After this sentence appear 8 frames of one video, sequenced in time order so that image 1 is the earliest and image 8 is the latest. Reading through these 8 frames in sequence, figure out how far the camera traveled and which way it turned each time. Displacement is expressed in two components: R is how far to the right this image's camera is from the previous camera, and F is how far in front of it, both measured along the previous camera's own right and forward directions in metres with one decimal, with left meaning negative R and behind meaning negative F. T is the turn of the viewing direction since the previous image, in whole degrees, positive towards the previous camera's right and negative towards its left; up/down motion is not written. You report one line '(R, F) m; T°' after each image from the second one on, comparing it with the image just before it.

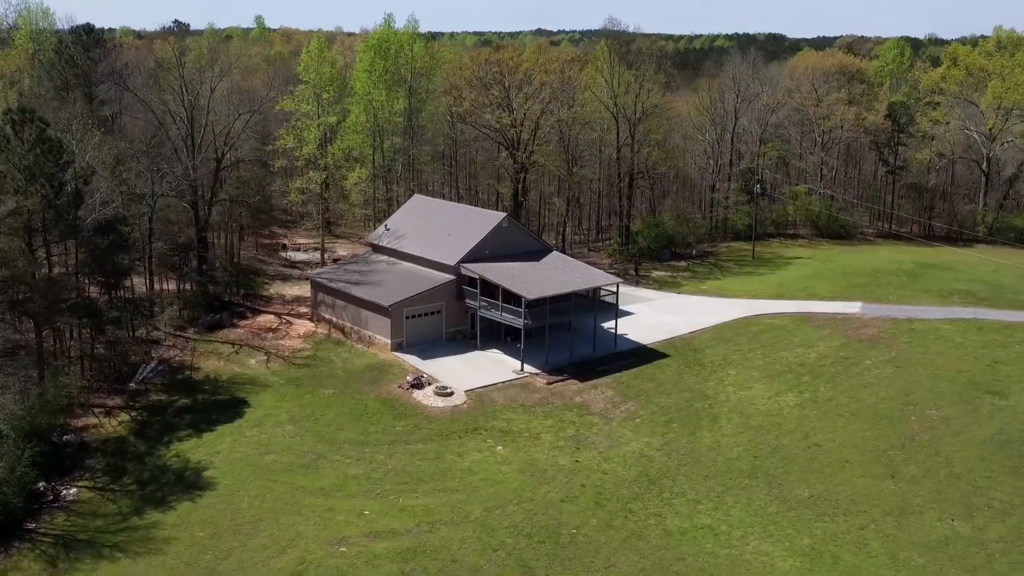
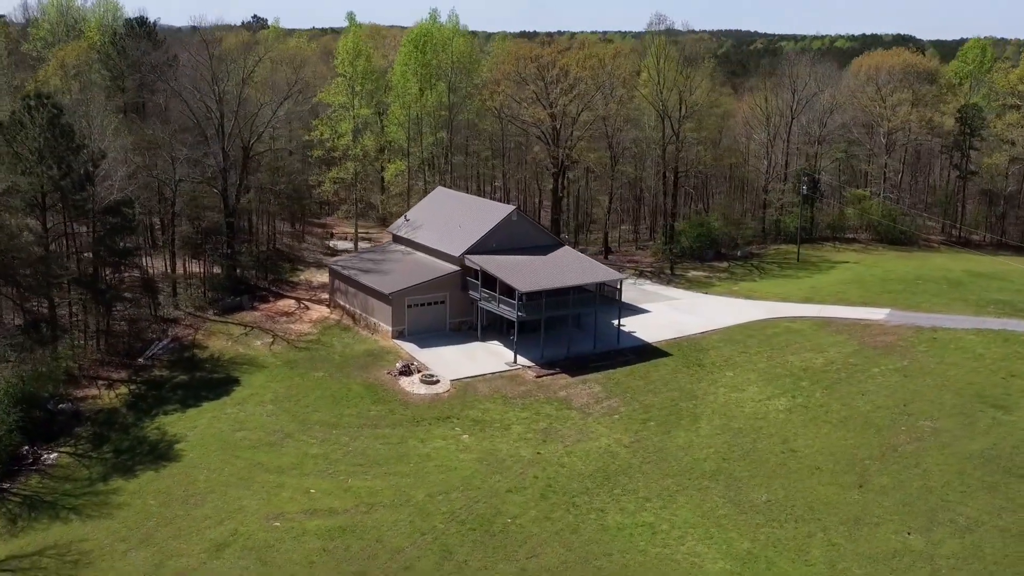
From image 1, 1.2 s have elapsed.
(+3.3, 0.0) m; -7°
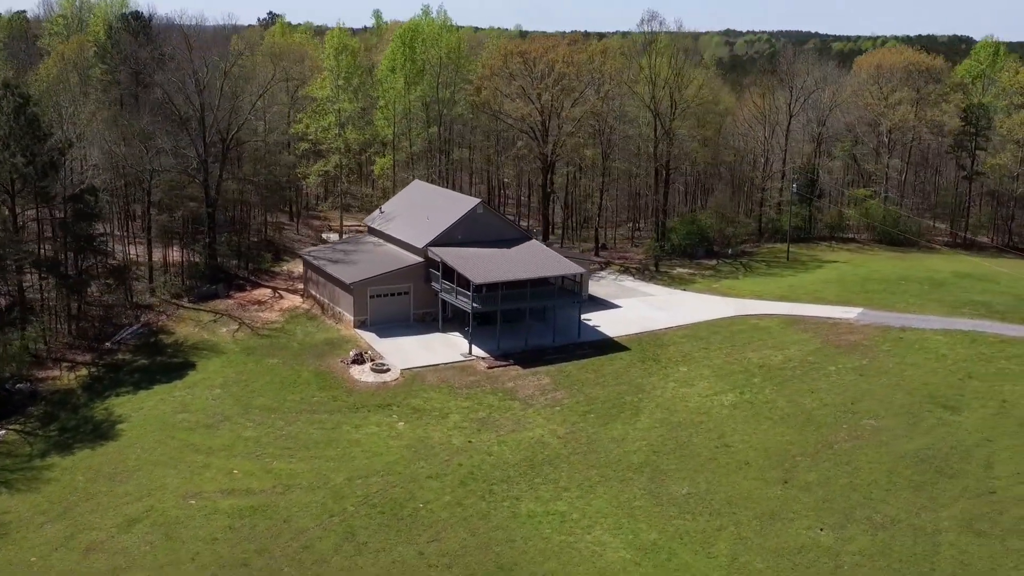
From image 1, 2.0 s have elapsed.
(+2.7, -0.2) m; -3°
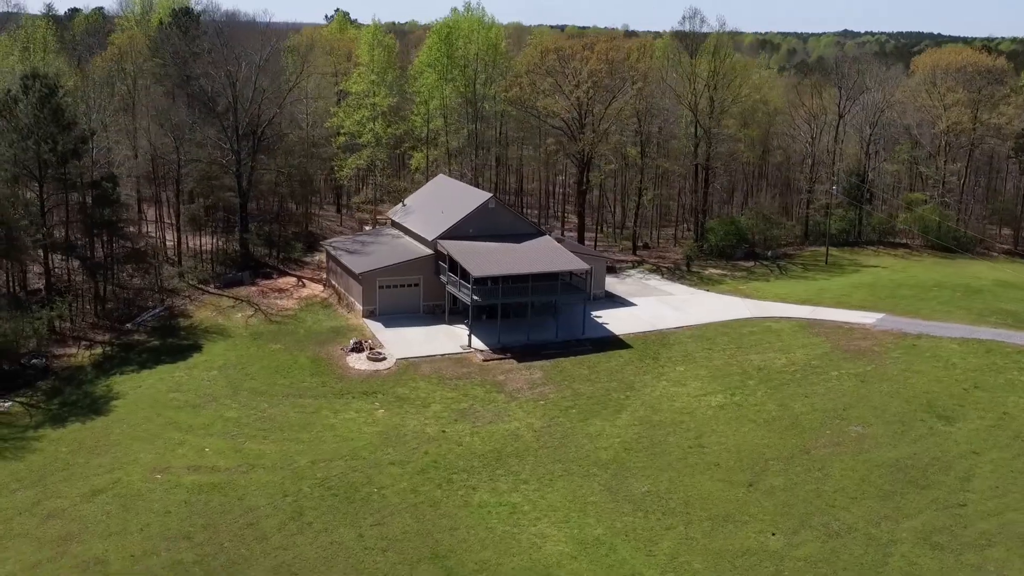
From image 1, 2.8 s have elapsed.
(+2.8, 0.0) m; -6°
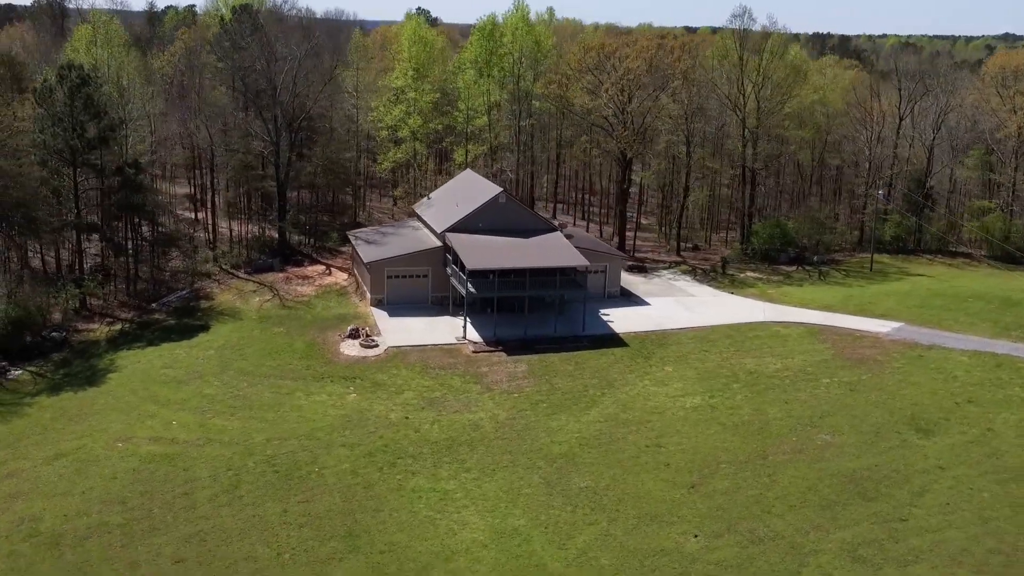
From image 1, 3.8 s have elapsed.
(+3.8, 0.0) m; -7°
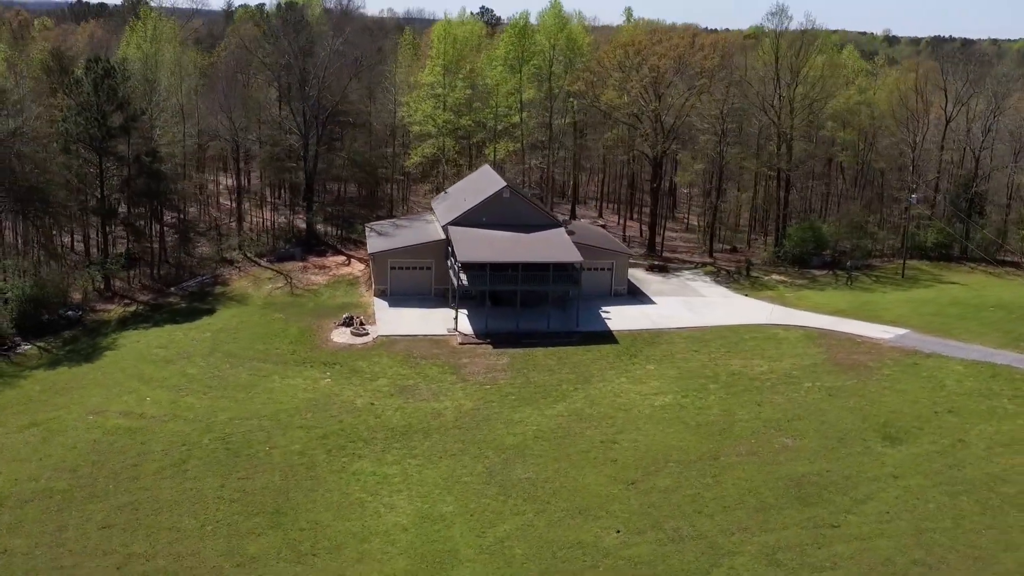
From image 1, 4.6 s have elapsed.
(+3.3, 0.0) m; -6°
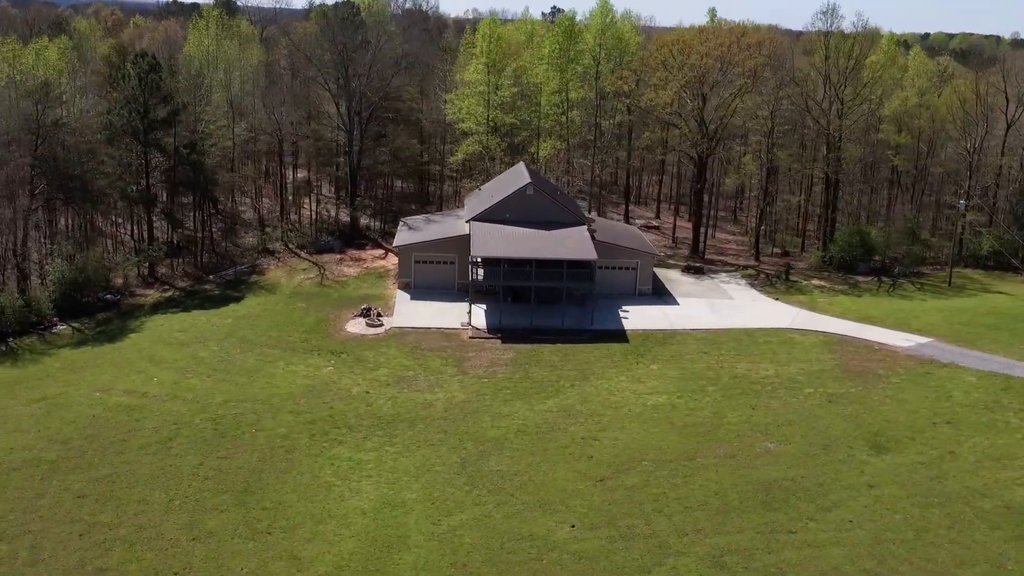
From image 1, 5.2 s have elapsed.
(+2.7, -0.1) m; -6°
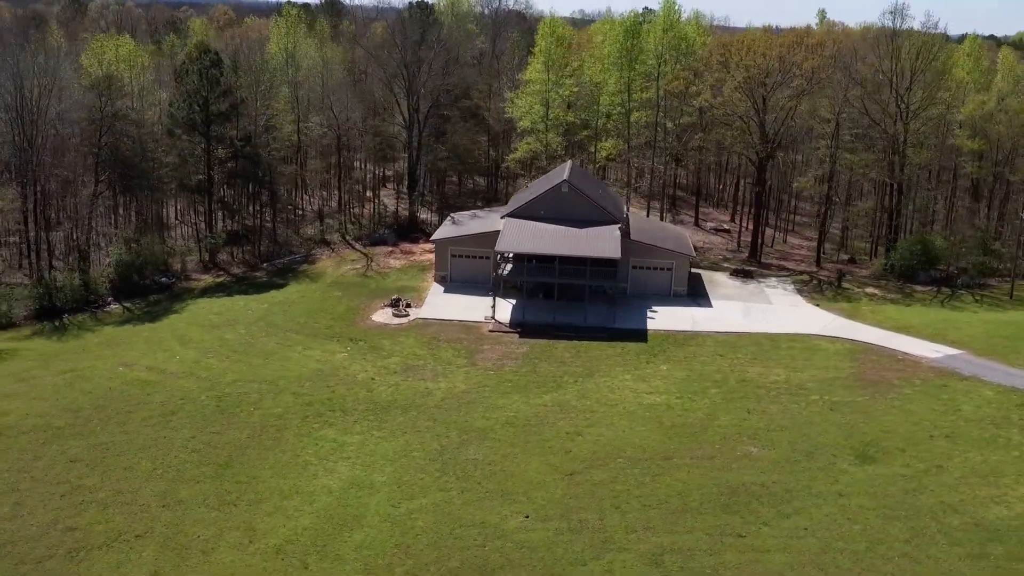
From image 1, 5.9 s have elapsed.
(+3.1, -0.1) m; -7°
